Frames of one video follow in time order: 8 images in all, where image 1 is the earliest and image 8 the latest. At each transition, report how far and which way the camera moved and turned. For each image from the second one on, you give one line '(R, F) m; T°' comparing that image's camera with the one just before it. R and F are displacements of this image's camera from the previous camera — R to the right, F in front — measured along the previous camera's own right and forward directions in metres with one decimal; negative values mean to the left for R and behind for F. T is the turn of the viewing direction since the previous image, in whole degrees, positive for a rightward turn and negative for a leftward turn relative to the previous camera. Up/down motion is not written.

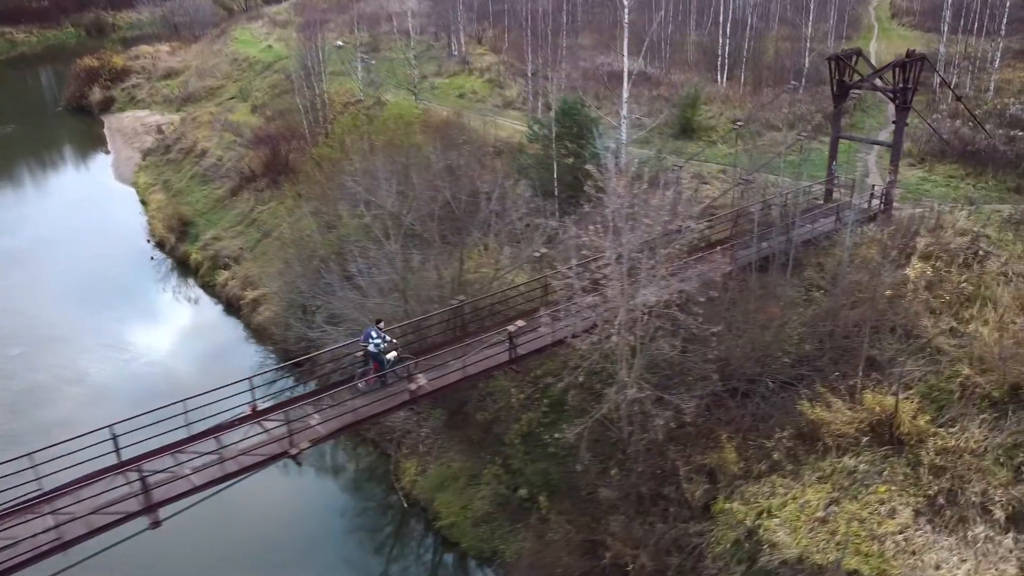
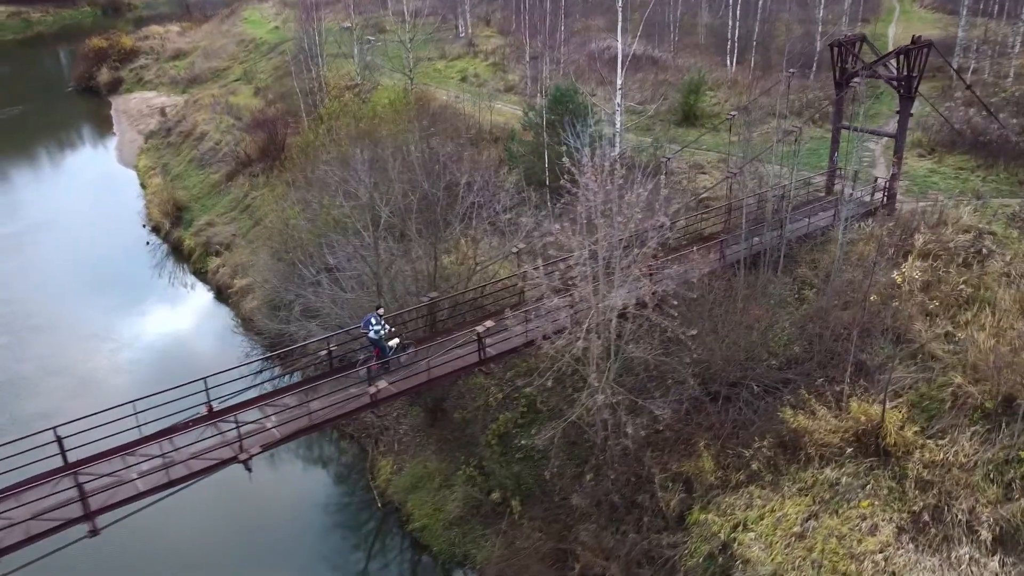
(+0.8, +0.6) m; -1°
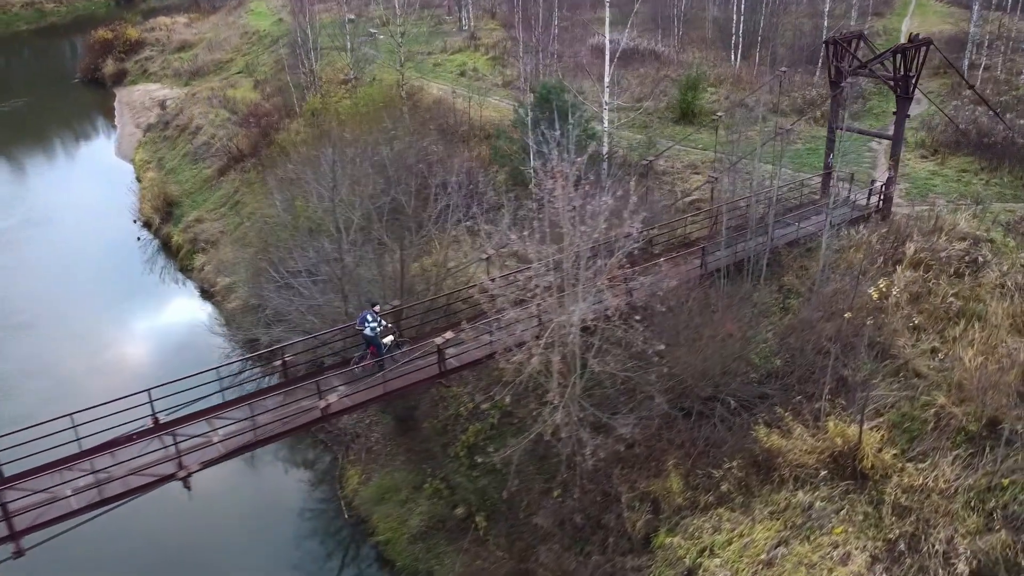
(+0.9, +0.6) m; -1°
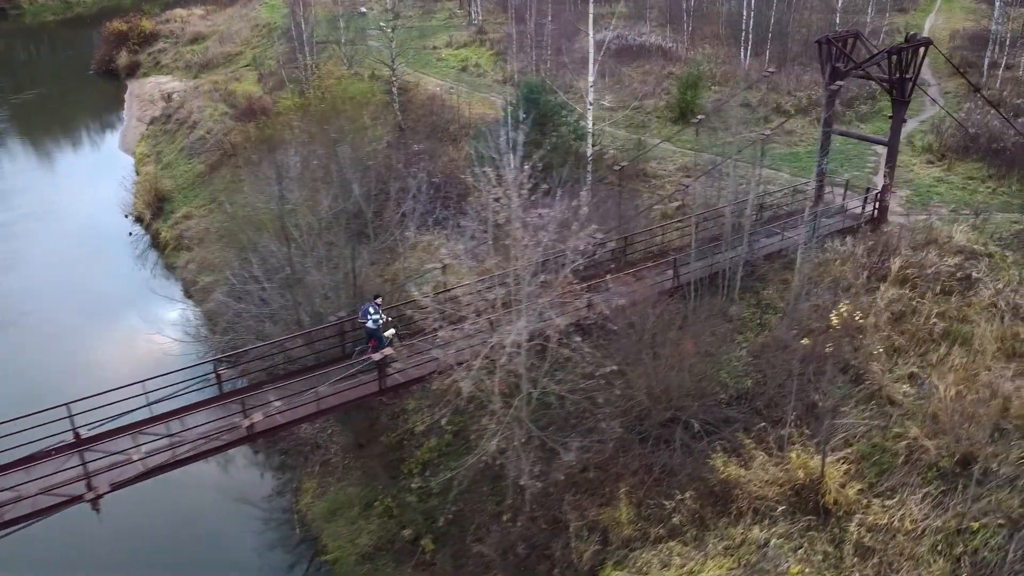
(+1.2, +0.7) m; -2°
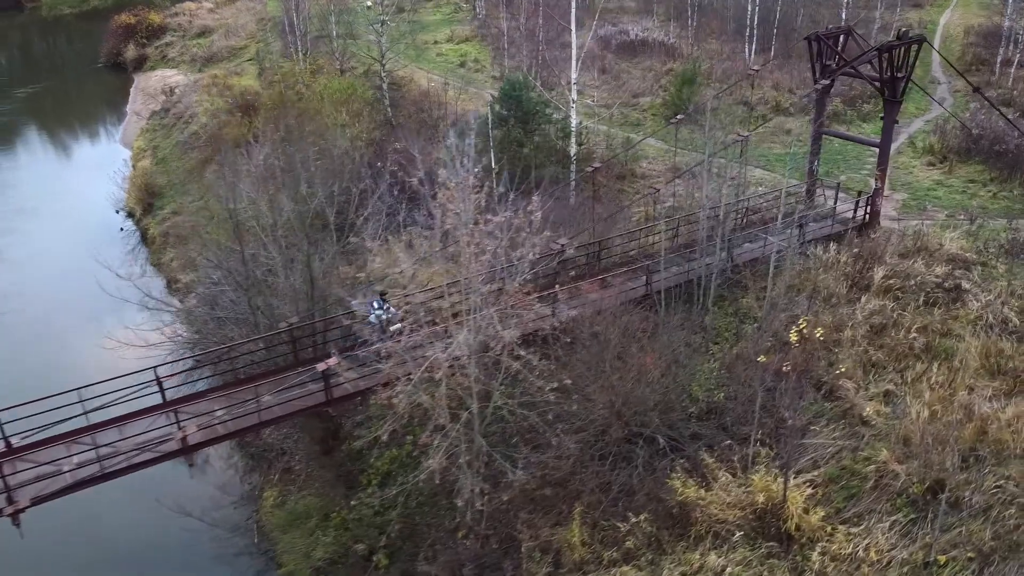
(+1.0, +0.6) m; -1°
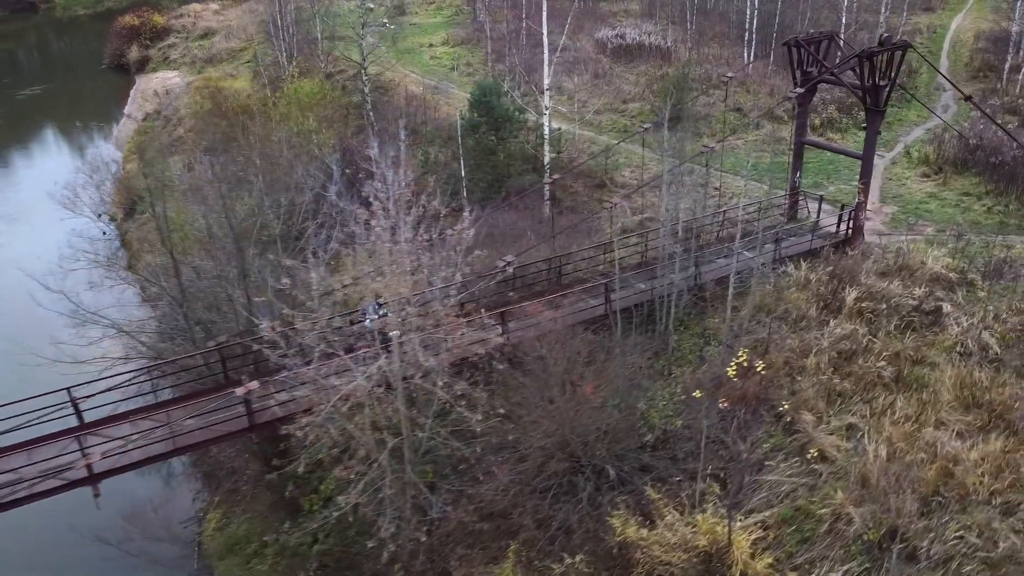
(+1.1, +0.7) m; -1°
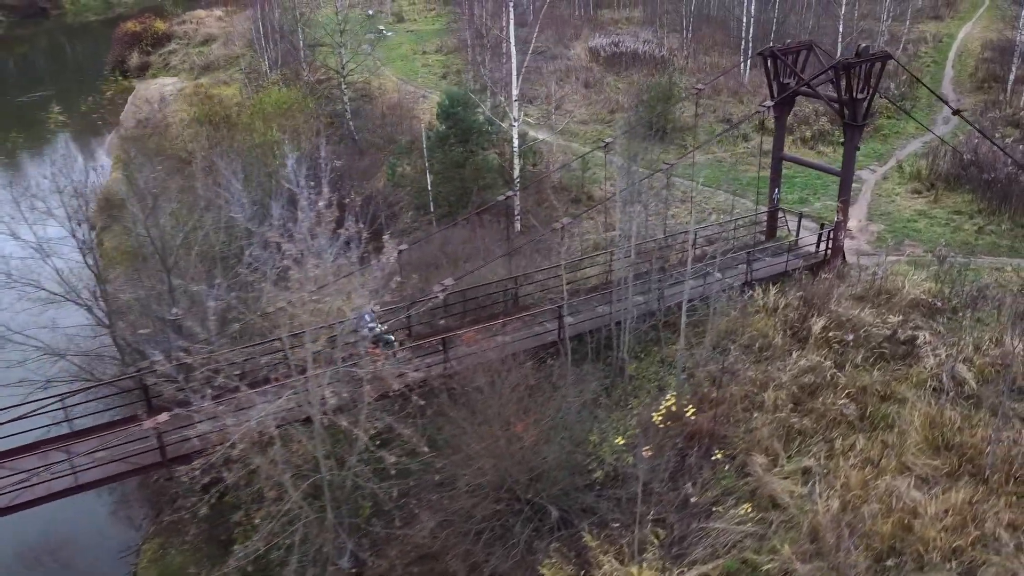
(+1.1, +0.8) m; -1°
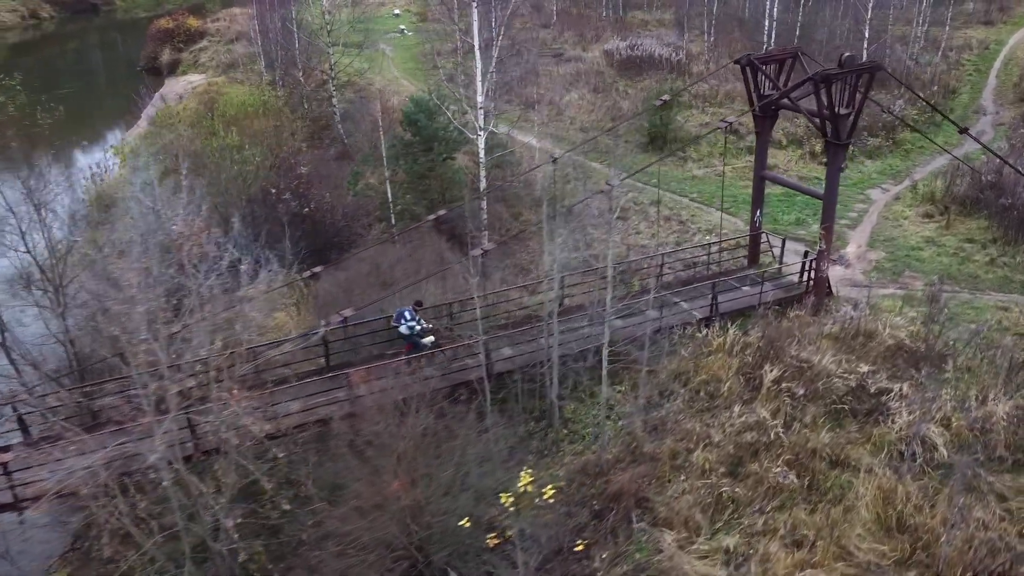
(+1.8, +1.3) m; -3°
